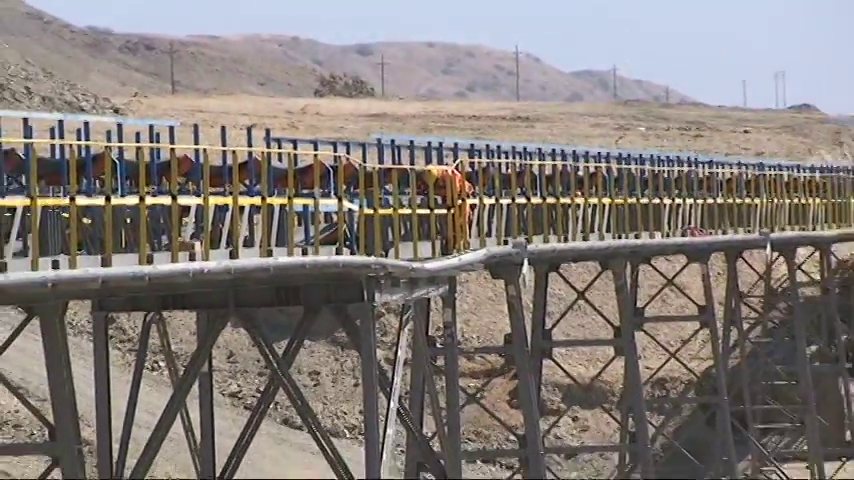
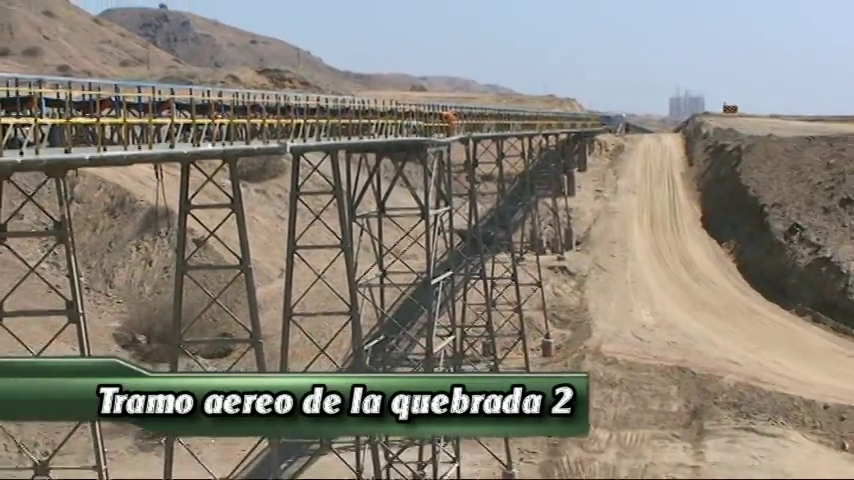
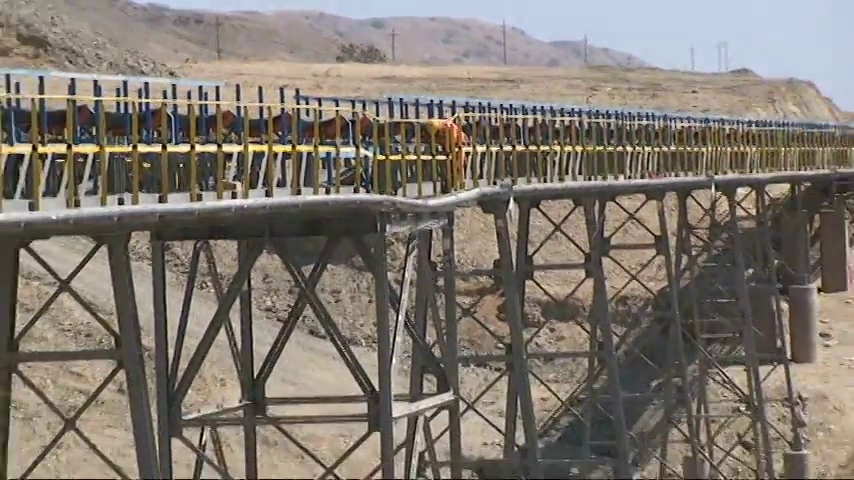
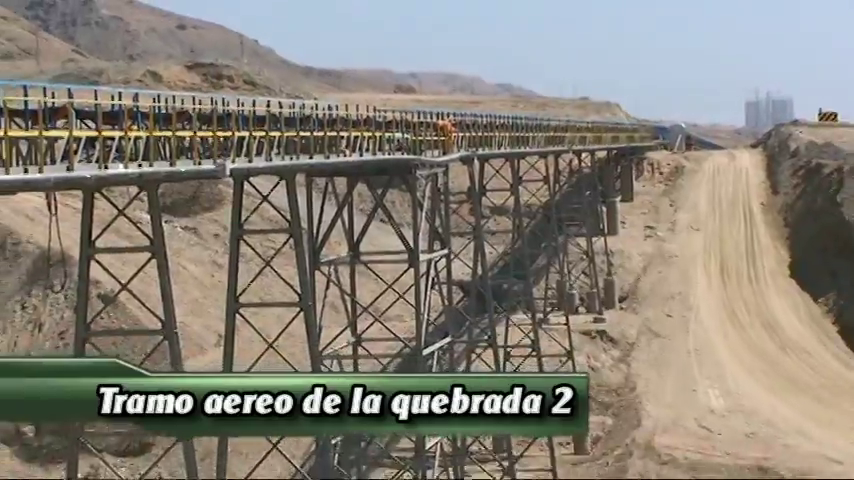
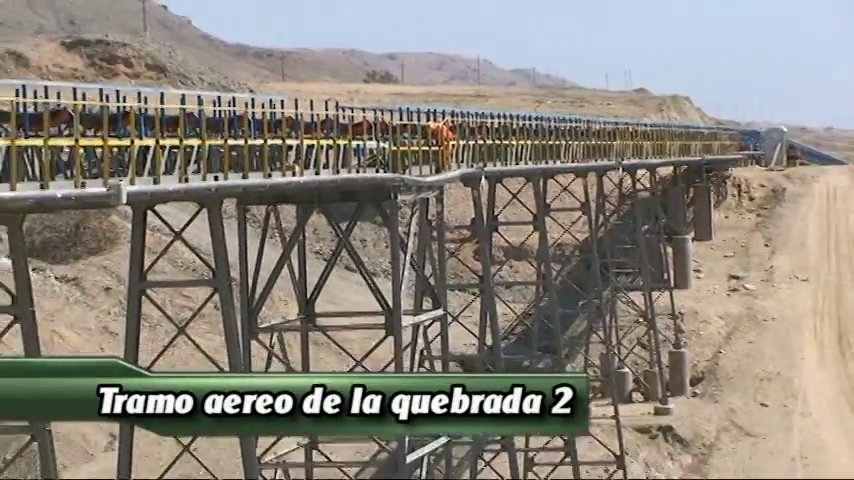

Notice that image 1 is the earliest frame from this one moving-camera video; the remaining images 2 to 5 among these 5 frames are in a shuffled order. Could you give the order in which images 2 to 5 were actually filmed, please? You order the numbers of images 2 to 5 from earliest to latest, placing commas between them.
3, 5, 4, 2
